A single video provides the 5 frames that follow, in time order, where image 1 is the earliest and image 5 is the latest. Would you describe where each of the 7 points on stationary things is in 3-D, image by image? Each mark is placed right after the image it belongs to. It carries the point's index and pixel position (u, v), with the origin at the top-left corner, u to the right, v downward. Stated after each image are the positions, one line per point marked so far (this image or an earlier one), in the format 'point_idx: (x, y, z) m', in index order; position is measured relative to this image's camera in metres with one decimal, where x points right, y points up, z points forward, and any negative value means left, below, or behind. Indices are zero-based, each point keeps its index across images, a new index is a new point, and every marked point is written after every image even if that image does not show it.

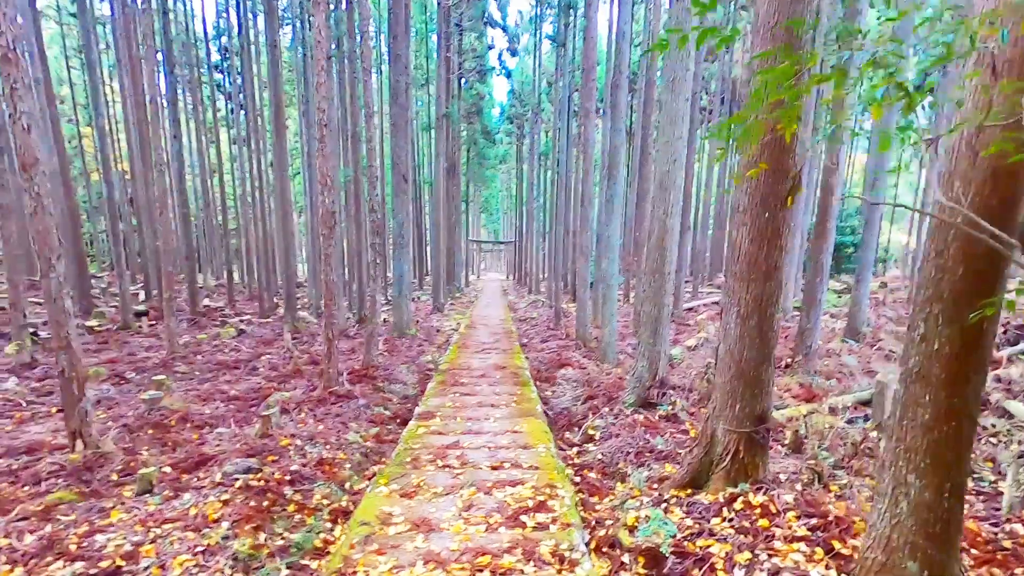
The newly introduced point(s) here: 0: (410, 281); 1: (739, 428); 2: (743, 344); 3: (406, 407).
0: (-2.5, +0.1, +12.9) m
1: (+1.5, -0.9, +3.5) m
2: (+1.5, -0.3, +3.5) m
3: (-1.4, -1.6, +7.1) m
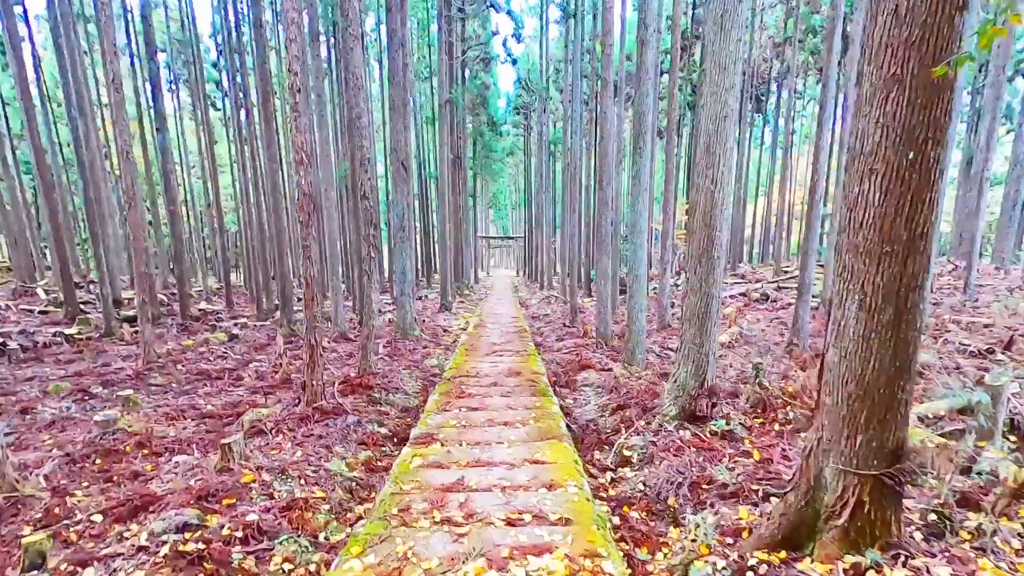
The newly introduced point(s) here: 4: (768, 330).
0: (-2.2, +0.2, +11.9) m
1: (+1.6, -0.8, +2.5) m
2: (+1.6, -0.2, +2.4) m
3: (-1.2, -1.5, +6.1) m
4: (+4.8, -0.8, +10.0) m
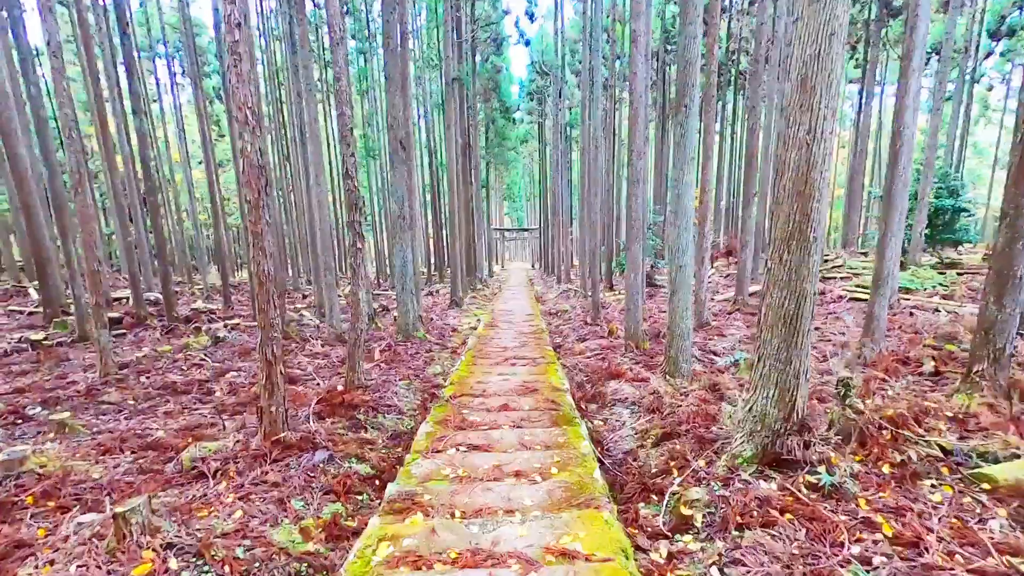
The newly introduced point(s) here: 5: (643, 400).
0: (-1.9, +0.3, +10.6) m
1: (+1.6, -0.8, +1.1) m
2: (+1.6, -0.2, +1.0) m
3: (-1.1, -1.5, +4.8) m
4: (+5.0, -0.6, +8.5) m
5: (+1.4, -1.2, +5.9) m
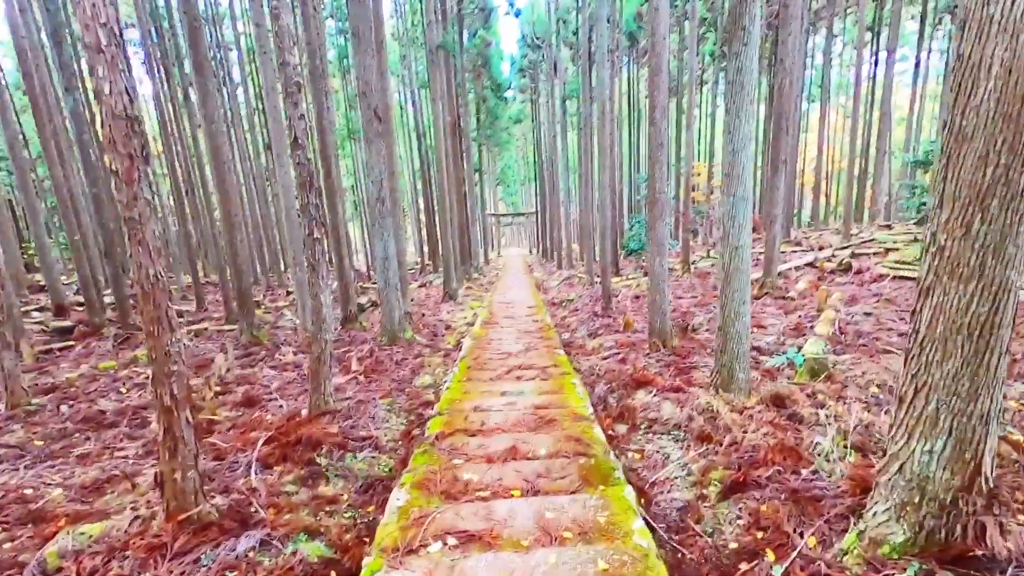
0: (-1.9, +0.4, +9.2) m
1: (+1.7, -0.9, -0.3) m
2: (+1.7, -0.3, -0.4) m
3: (-1.0, -1.5, +3.4) m
4: (+5.0, -0.4, +7.1) m
5: (+1.5, -1.1, +4.6) m
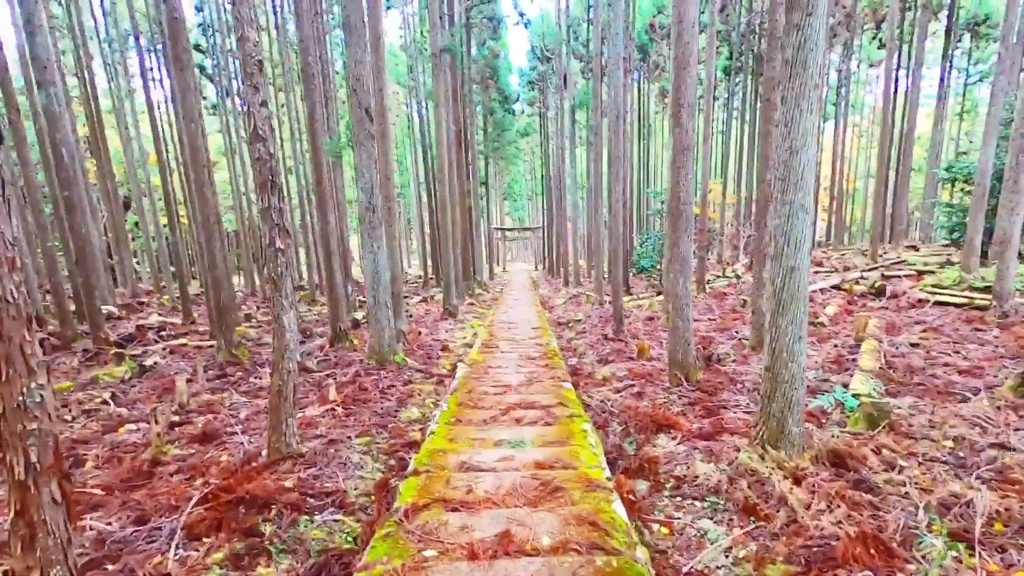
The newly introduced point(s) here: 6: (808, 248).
0: (-1.9, +0.1, +8.4) m
1: (+1.6, -0.9, -1.2) m
2: (+1.6, -0.4, -1.3) m
3: (-1.0, -1.7, +2.5) m
4: (+5.1, -0.7, +6.2) m
5: (+1.5, -1.3, +3.6) m
6: (+2.1, +0.3, +3.8) m
